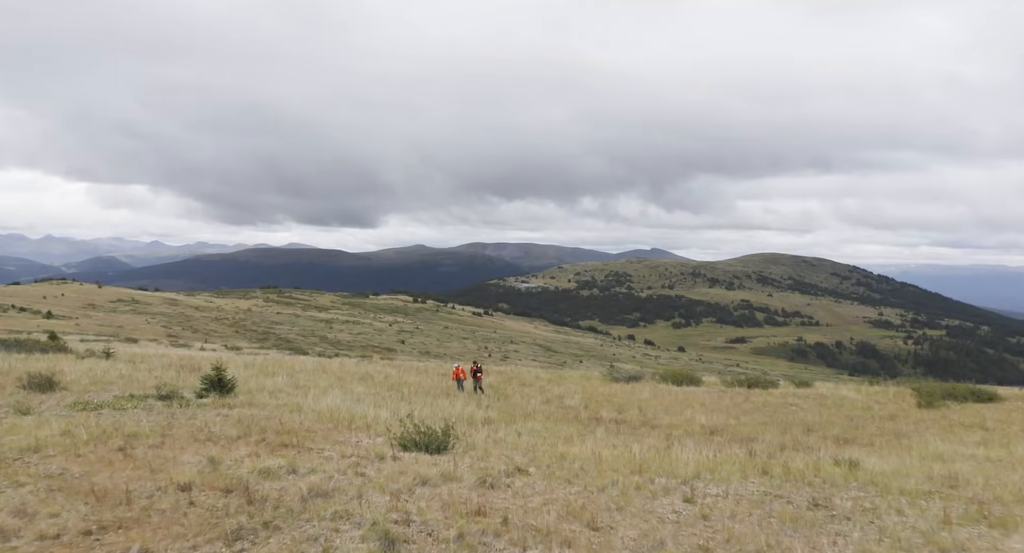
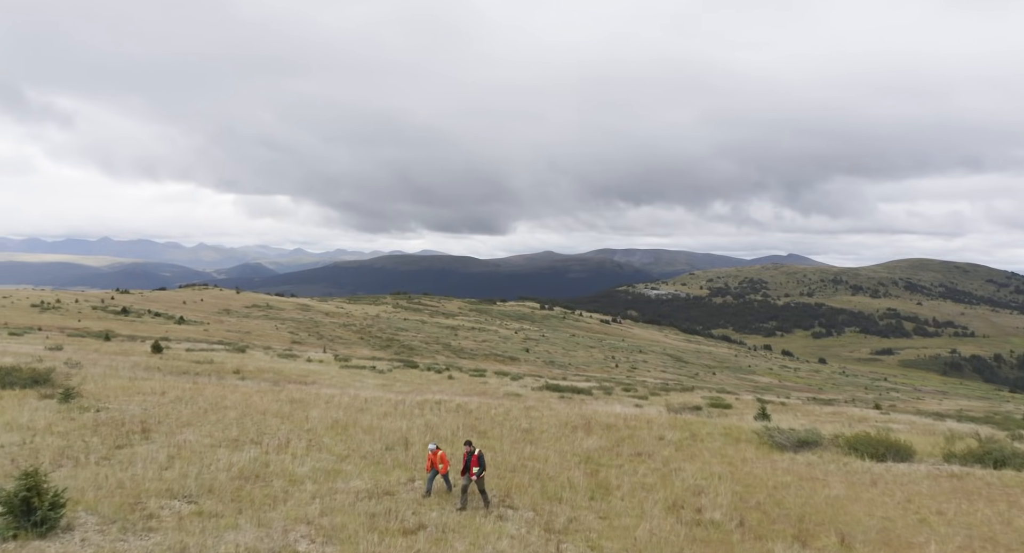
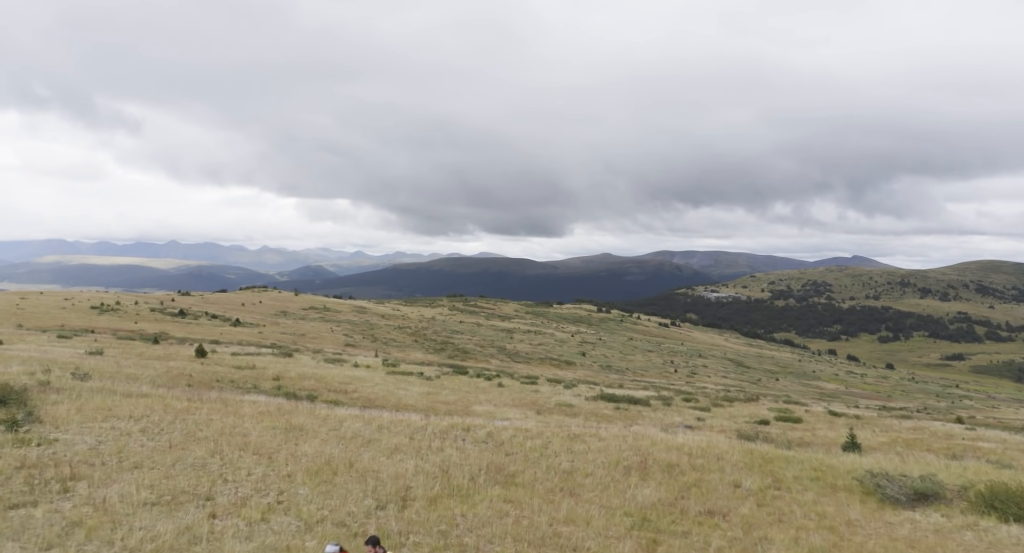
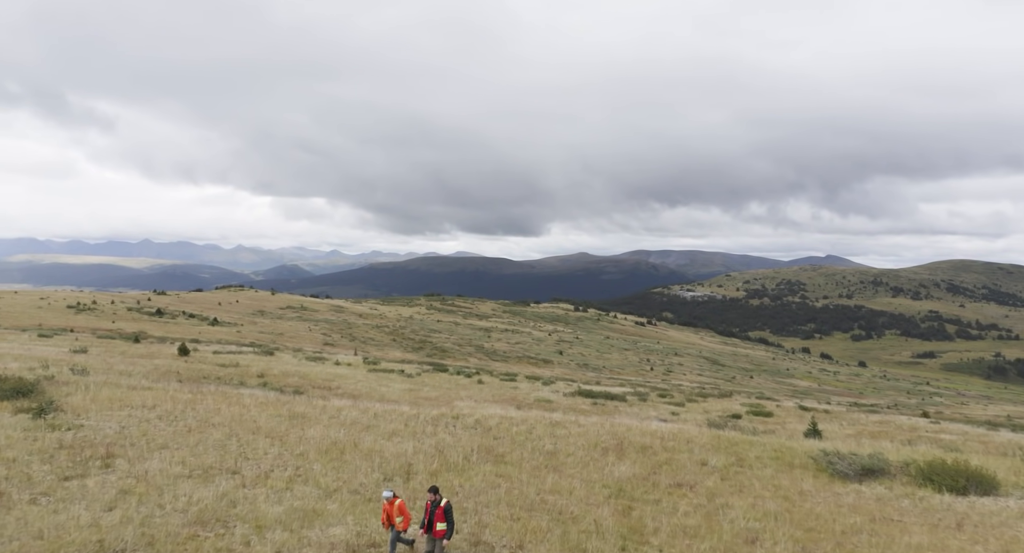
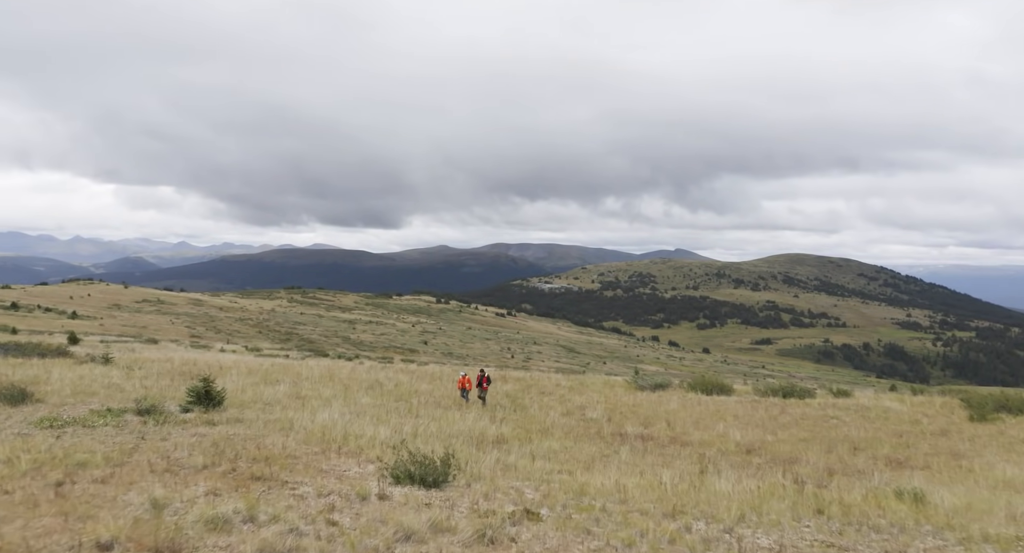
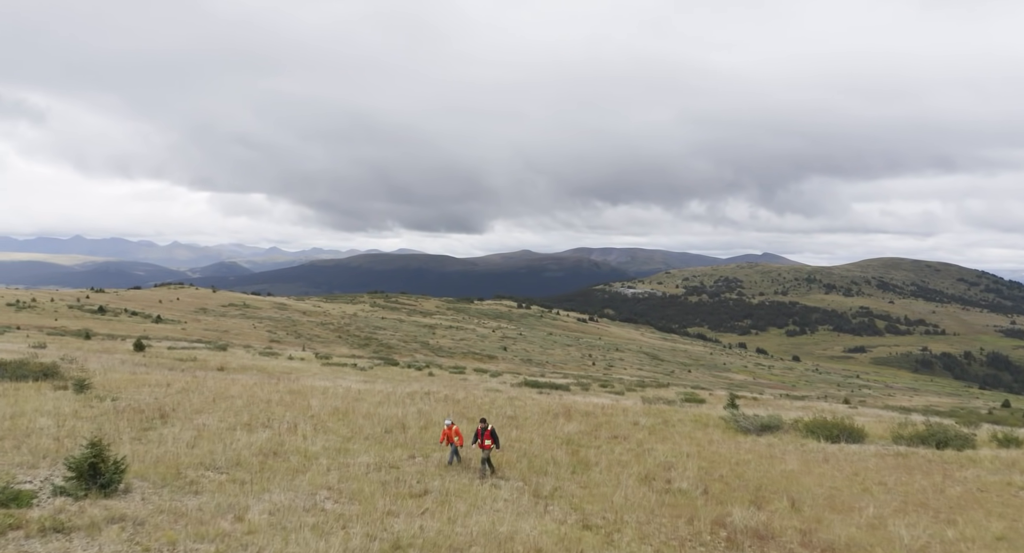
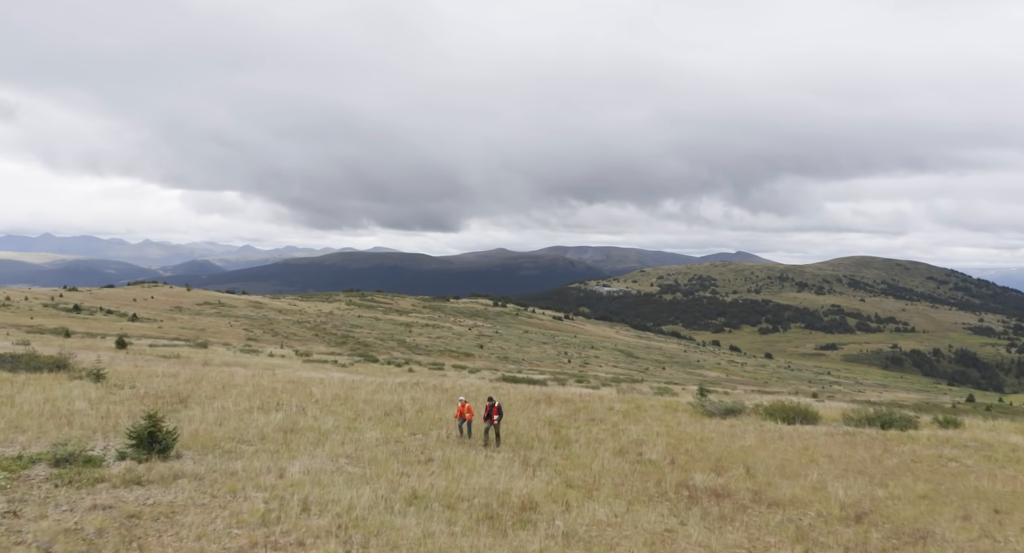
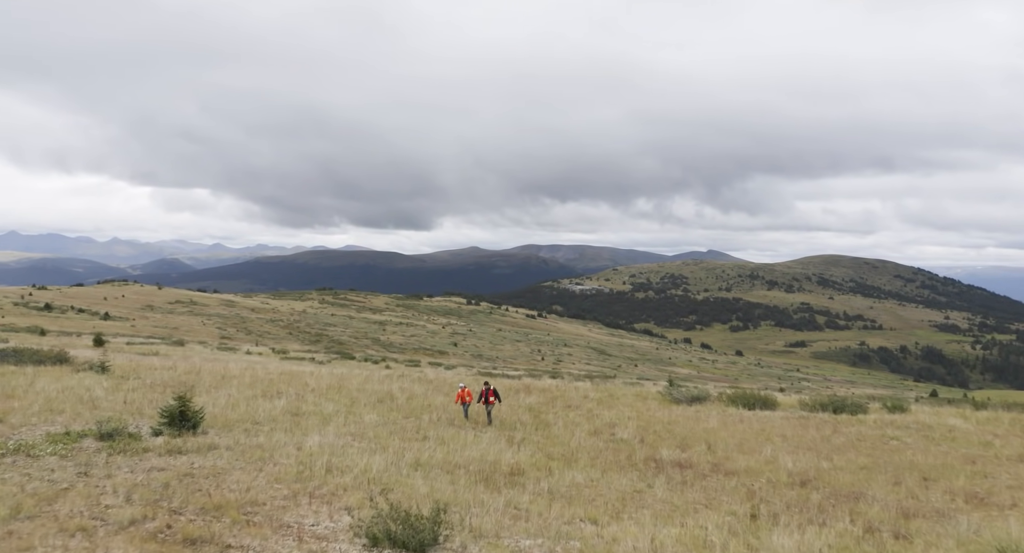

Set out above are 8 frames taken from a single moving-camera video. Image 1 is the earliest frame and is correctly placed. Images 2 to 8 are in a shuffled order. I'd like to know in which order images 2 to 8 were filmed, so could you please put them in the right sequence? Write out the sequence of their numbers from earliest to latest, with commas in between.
5, 8, 7, 6, 2, 4, 3
